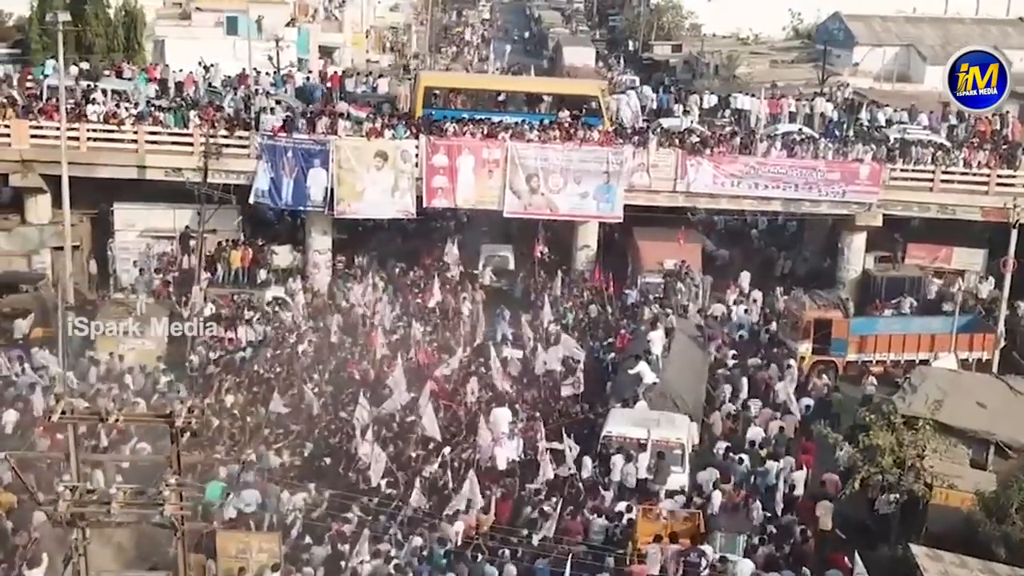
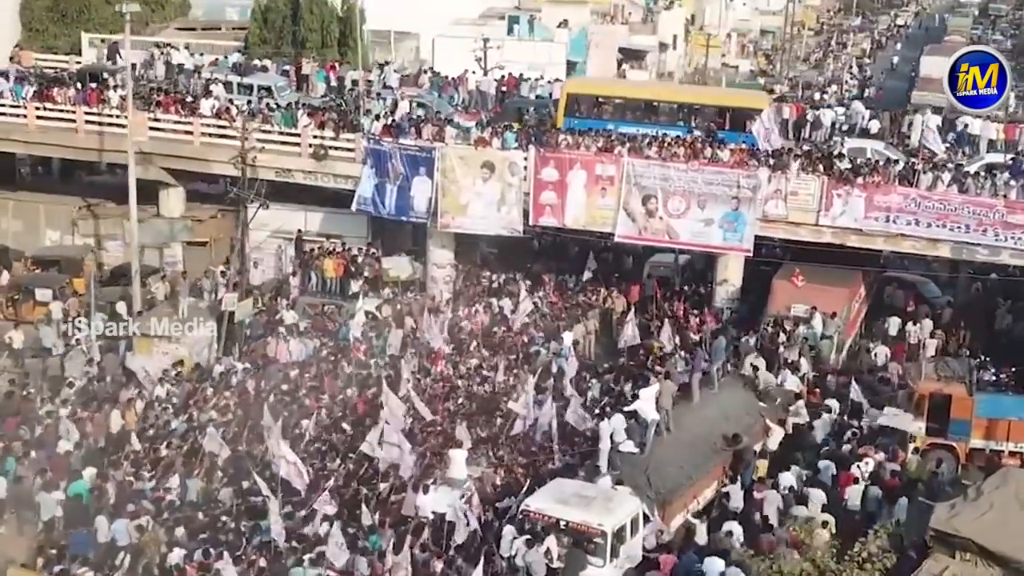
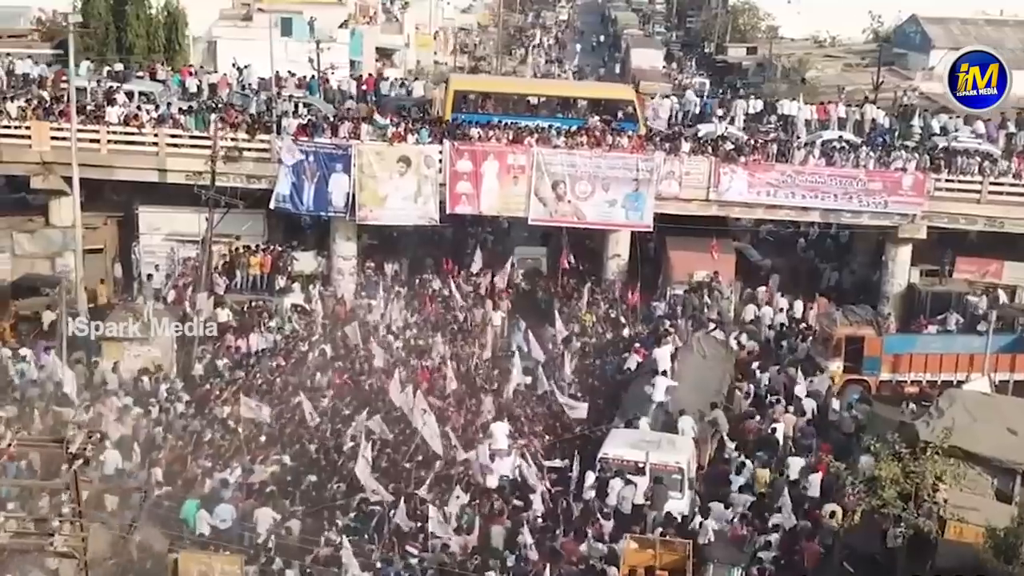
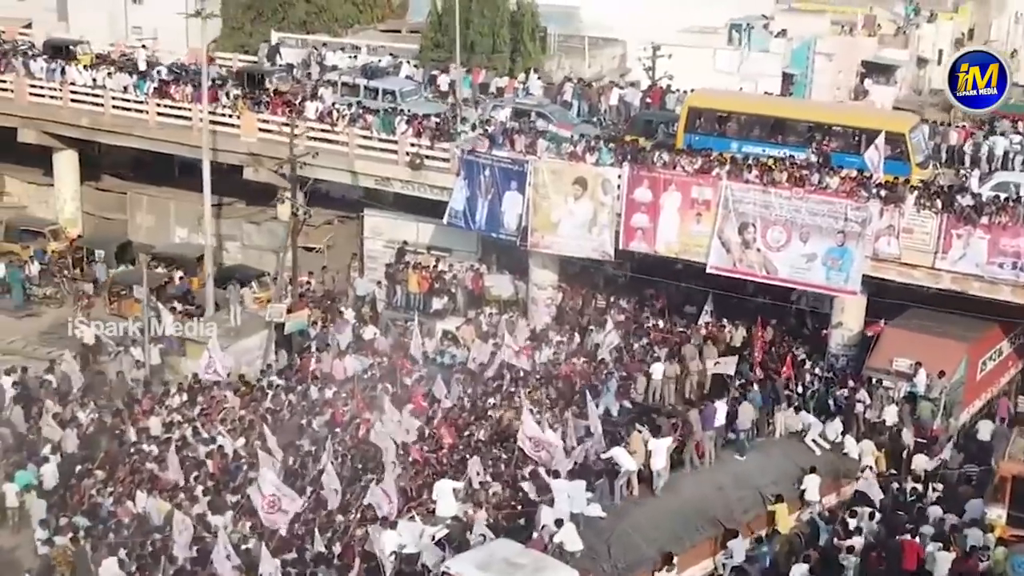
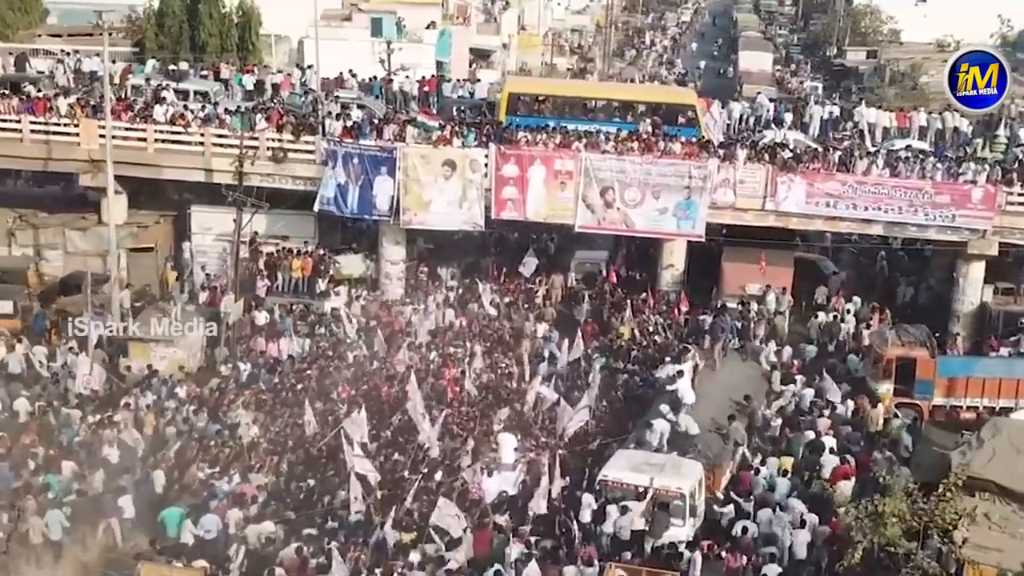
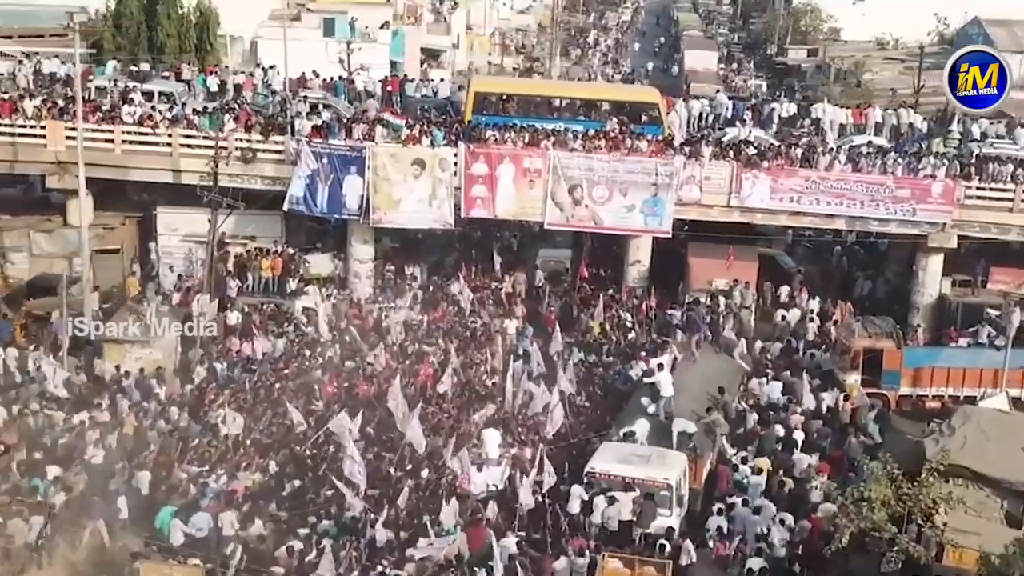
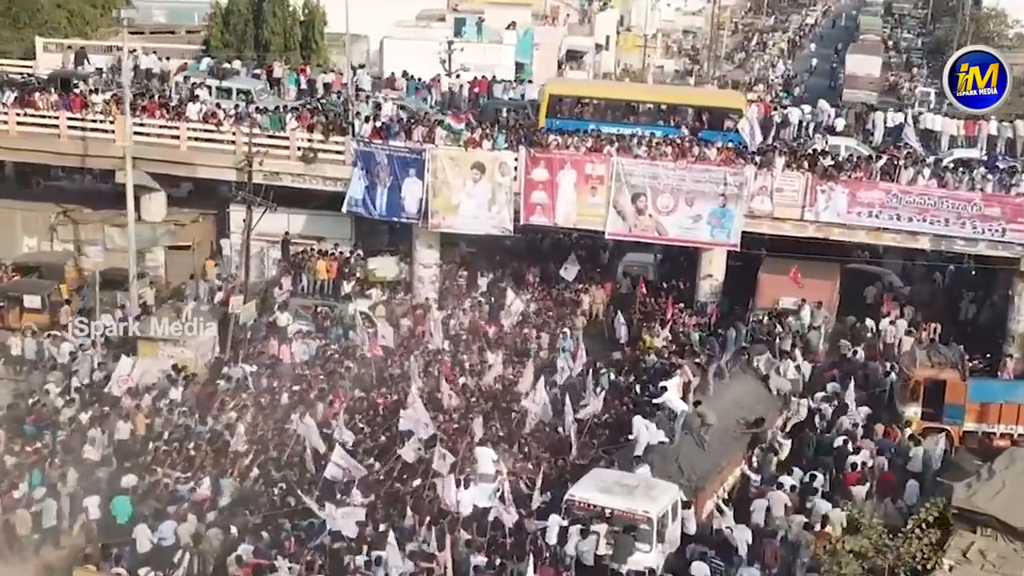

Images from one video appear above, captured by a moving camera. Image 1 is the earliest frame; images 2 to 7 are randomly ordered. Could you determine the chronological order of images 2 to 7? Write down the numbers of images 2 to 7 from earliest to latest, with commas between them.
3, 6, 5, 7, 2, 4
